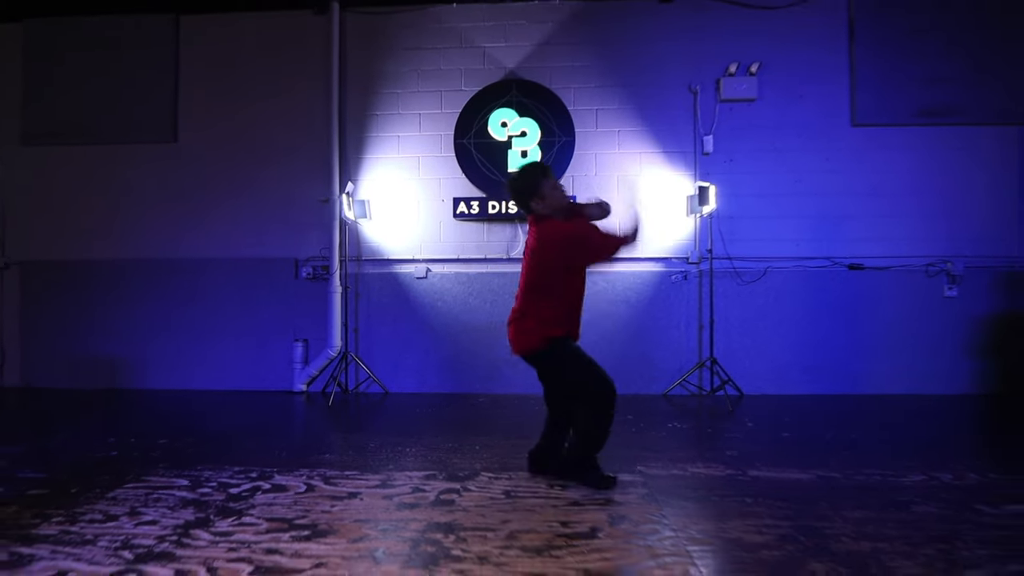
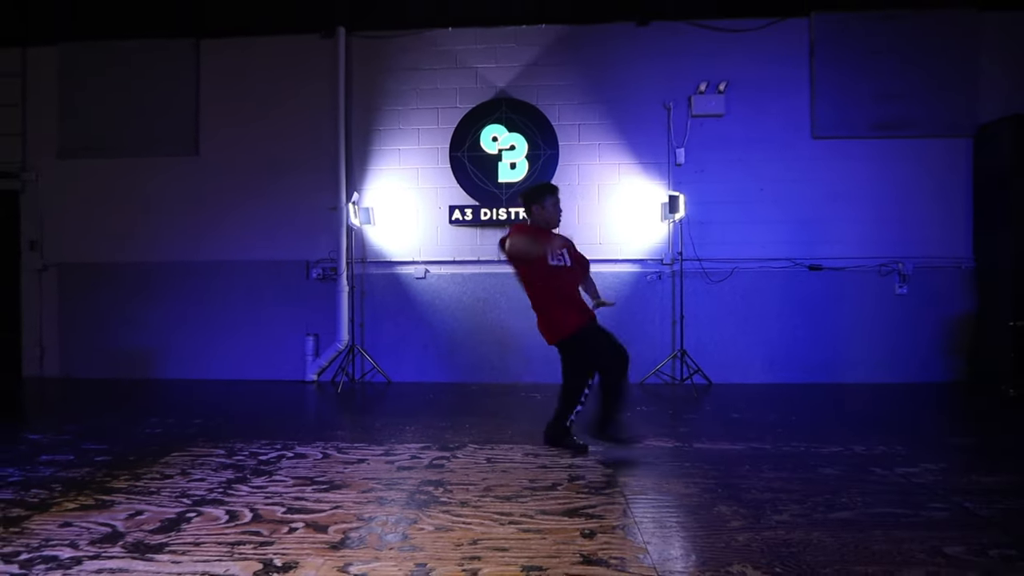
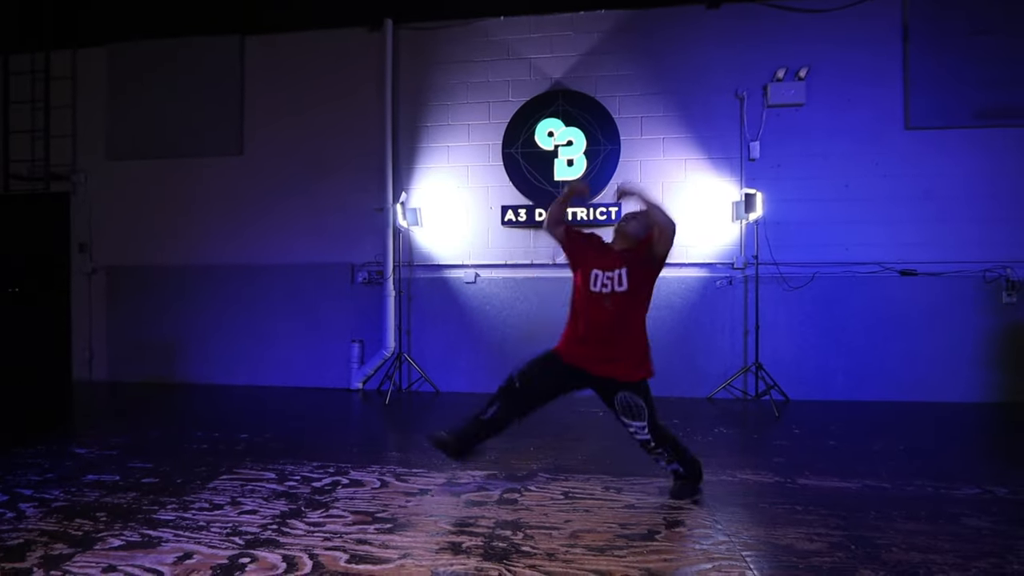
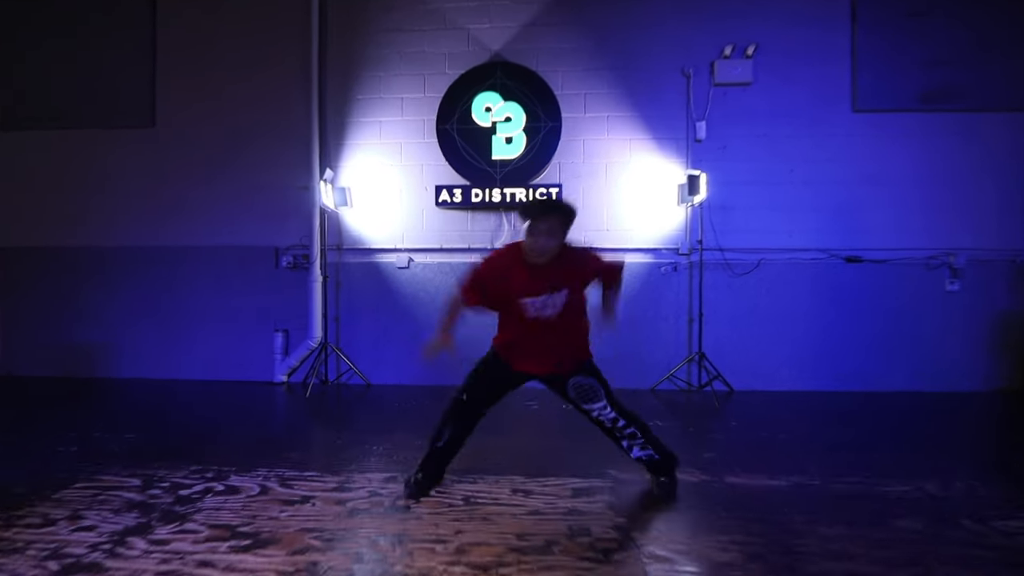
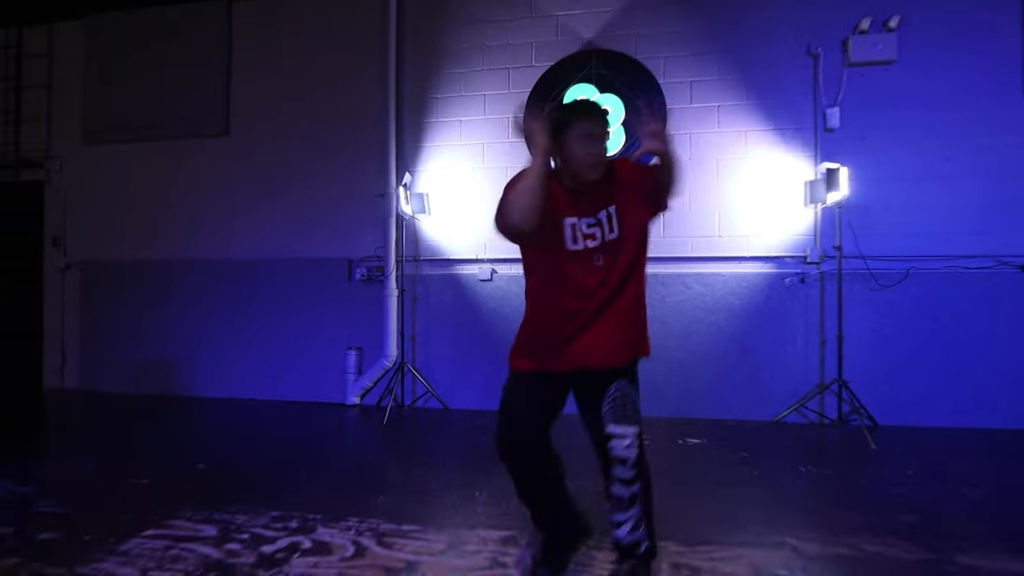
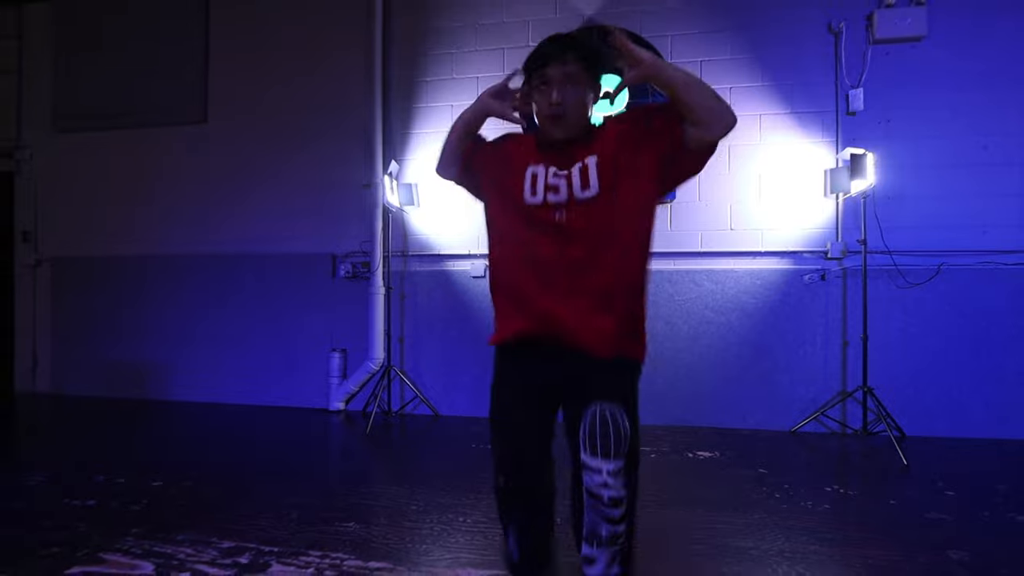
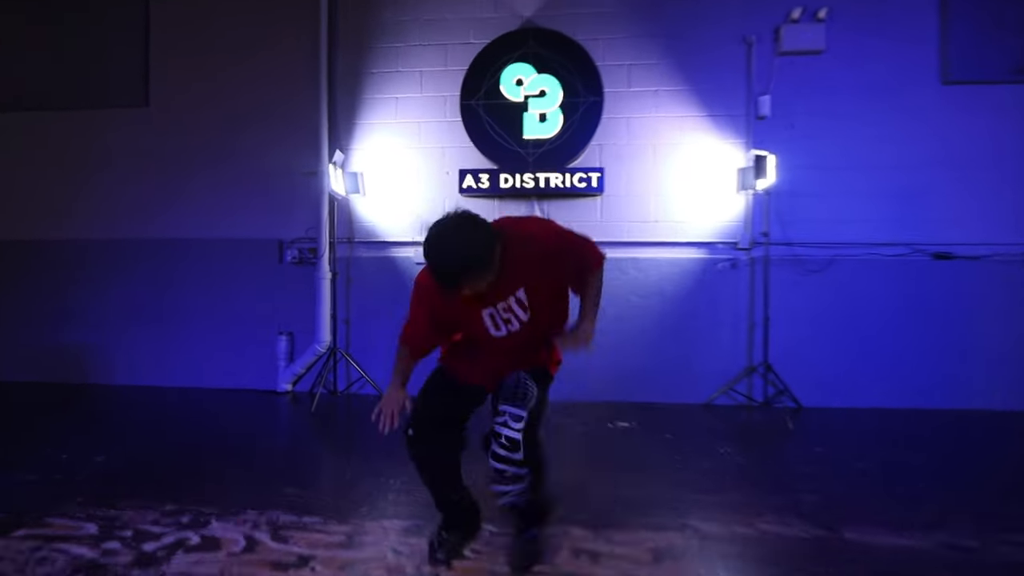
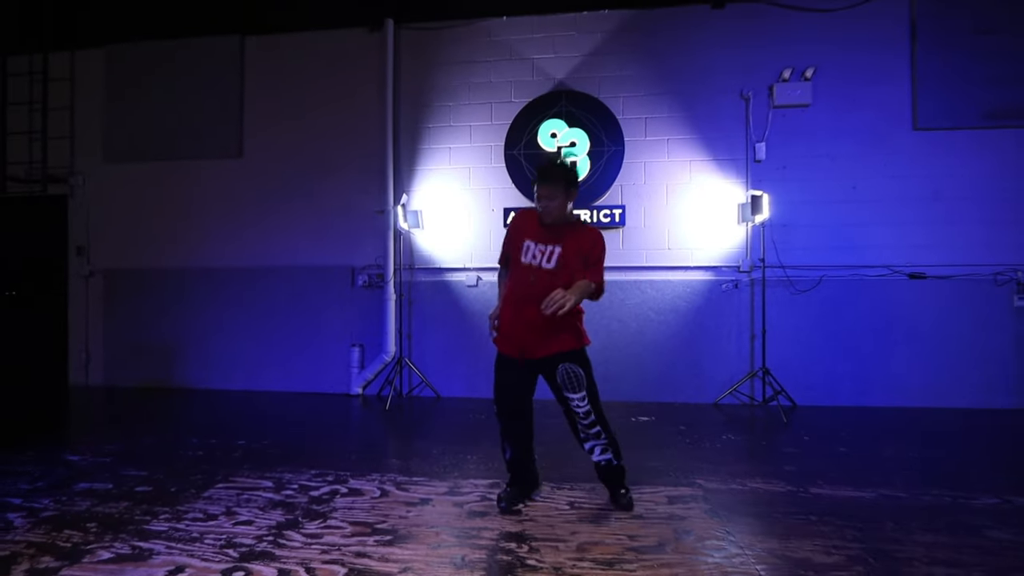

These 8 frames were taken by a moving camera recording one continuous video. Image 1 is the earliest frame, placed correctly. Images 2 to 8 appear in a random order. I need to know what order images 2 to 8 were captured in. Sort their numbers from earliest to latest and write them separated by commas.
2, 4, 7, 6, 5, 8, 3
